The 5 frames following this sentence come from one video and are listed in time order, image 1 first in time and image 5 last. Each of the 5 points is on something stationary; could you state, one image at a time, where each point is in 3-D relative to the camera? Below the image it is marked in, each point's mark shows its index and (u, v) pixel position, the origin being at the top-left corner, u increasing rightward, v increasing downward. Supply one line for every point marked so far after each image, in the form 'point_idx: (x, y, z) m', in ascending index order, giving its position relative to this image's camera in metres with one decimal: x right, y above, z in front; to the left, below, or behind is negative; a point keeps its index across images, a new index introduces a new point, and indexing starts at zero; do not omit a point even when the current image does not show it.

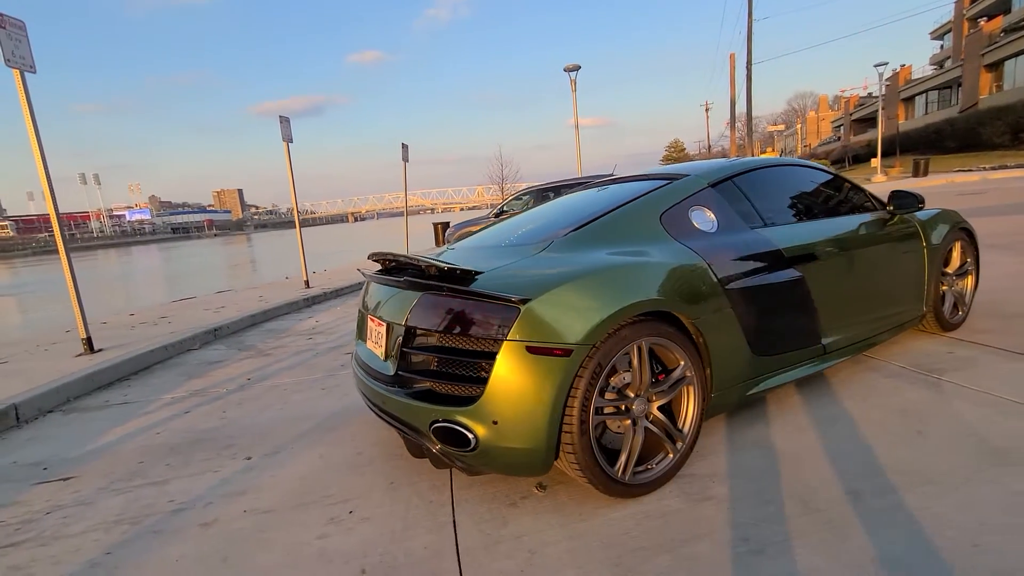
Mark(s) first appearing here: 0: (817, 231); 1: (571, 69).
0: (+1.8, +0.3, +2.9) m
1: (+2.1, +7.9, +17.8) m
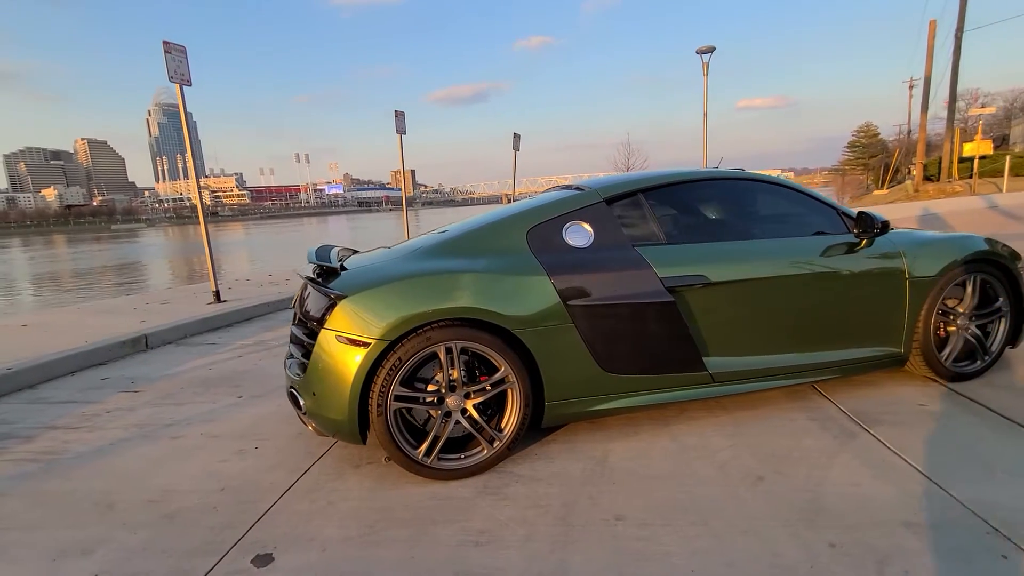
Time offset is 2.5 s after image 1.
0: (+1.2, +0.2, +2.7) m
1: (+6.5, +7.9, +16.6) m
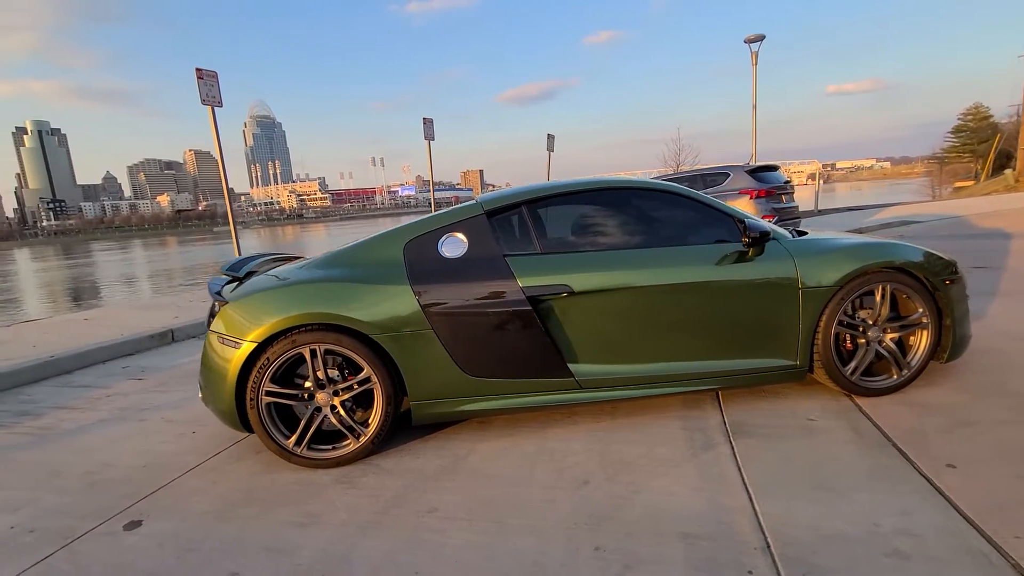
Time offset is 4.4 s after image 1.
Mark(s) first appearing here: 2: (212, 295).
0: (+0.5, +0.1, +2.8) m
1: (+7.7, +7.9, +15.7) m
2: (-1.7, 0.0, +2.8) m
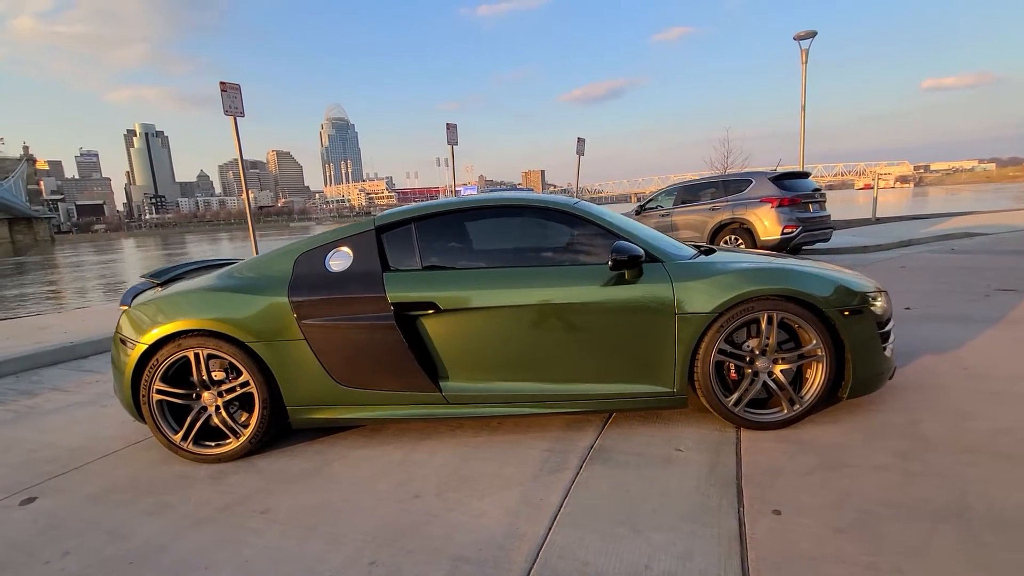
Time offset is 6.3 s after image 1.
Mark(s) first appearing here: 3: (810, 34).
0: (-0.2, 0.0, +2.8) m
1: (+8.7, +7.5, +14.8) m
2: (-2.4, -0.1, +3.1) m
3: (+8.7, +7.4, +14.4) m
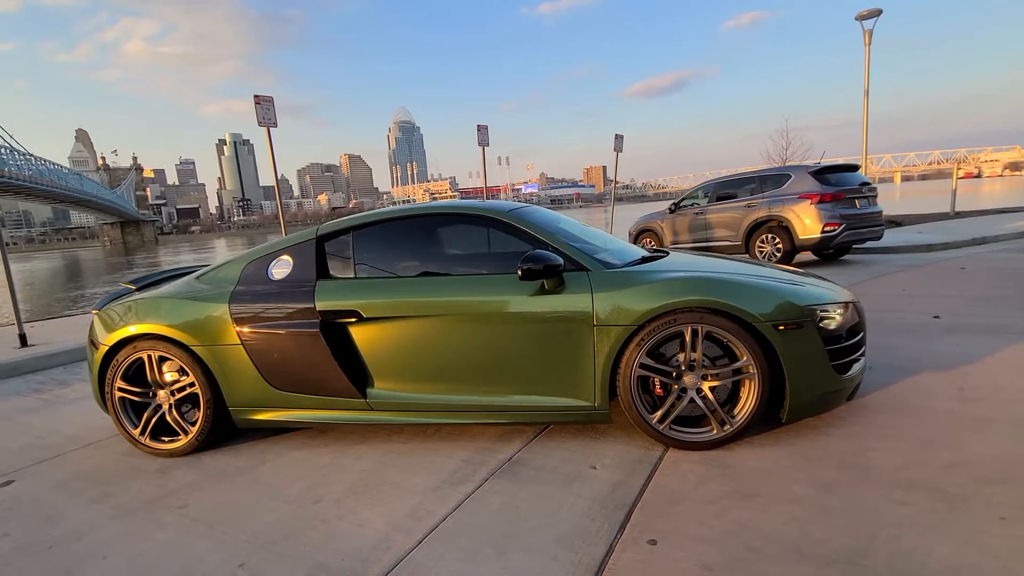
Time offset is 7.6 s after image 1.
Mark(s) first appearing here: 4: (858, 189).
0: (-0.7, 0.0, +2.8) m
1: (+9.7, +7.5, +13.6) m
2: (-2.8, -0.1, +3.4) m
3: (+9.6, +7.3, +13.2) m
4: (+6.1, +1.7, +8.8) m
